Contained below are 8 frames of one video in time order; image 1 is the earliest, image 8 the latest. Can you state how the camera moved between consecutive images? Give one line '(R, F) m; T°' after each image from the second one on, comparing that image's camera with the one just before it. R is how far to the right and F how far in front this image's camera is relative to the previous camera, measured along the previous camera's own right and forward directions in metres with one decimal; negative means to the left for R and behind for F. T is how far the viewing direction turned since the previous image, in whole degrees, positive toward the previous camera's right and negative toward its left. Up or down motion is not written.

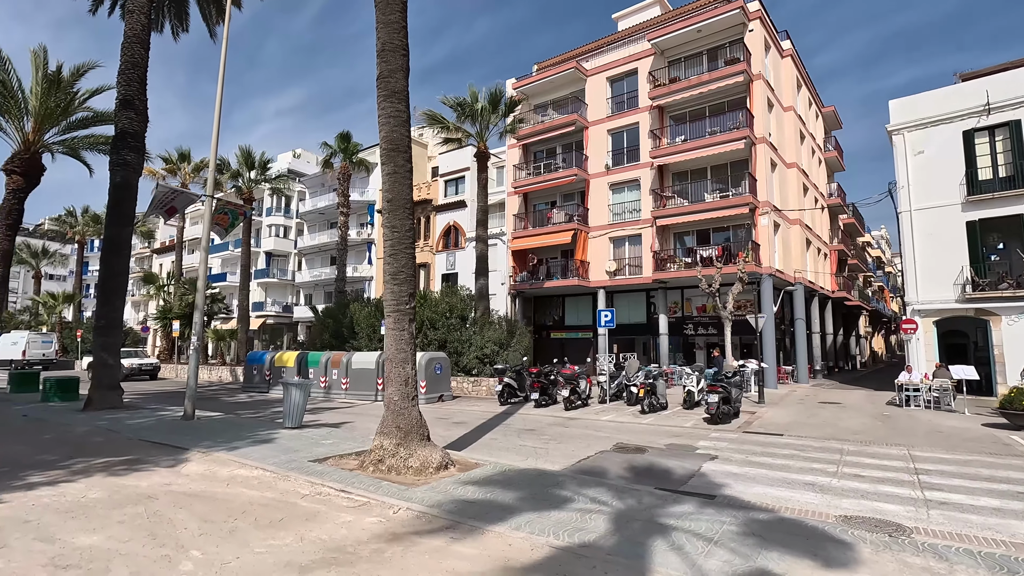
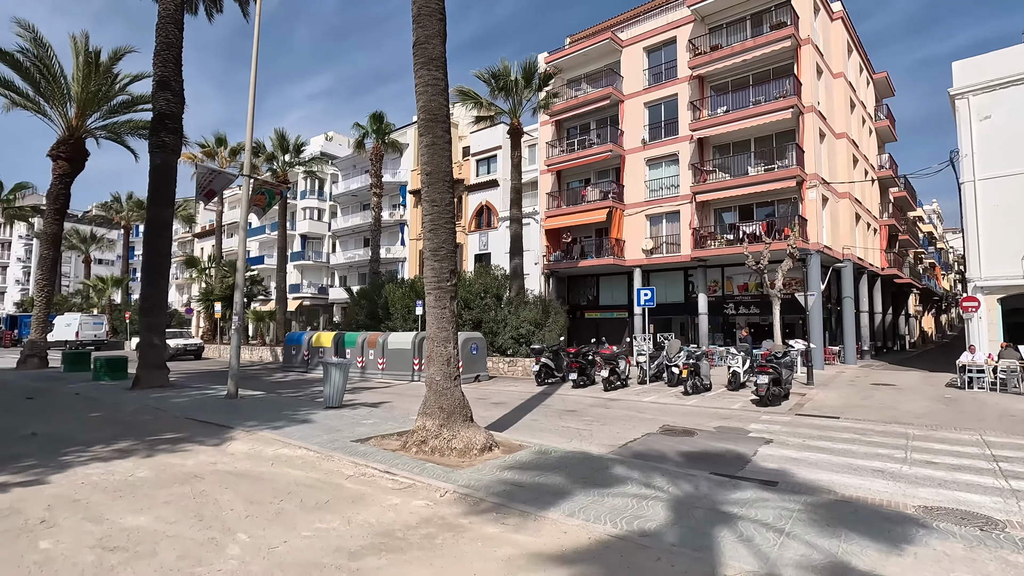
(-0.2, +0.3) m; -3°
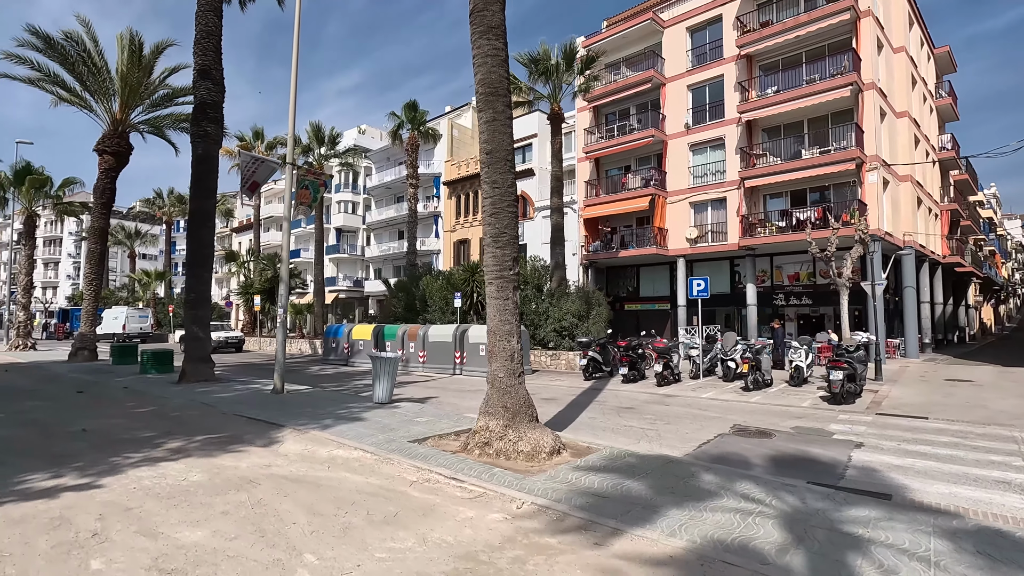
(-0.5, +0.6) m; -3°
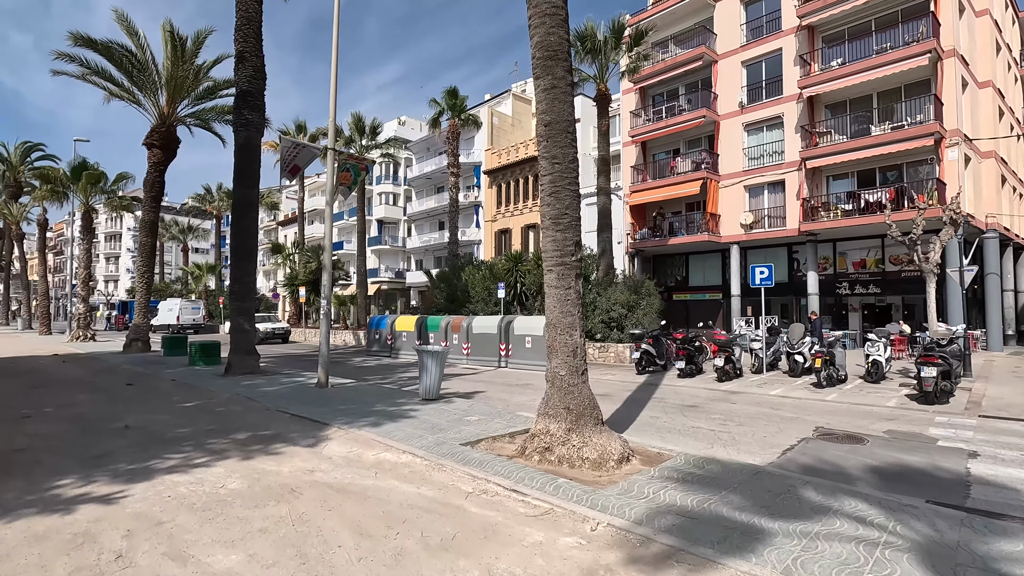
(-0.3, +0.7) m; -4°
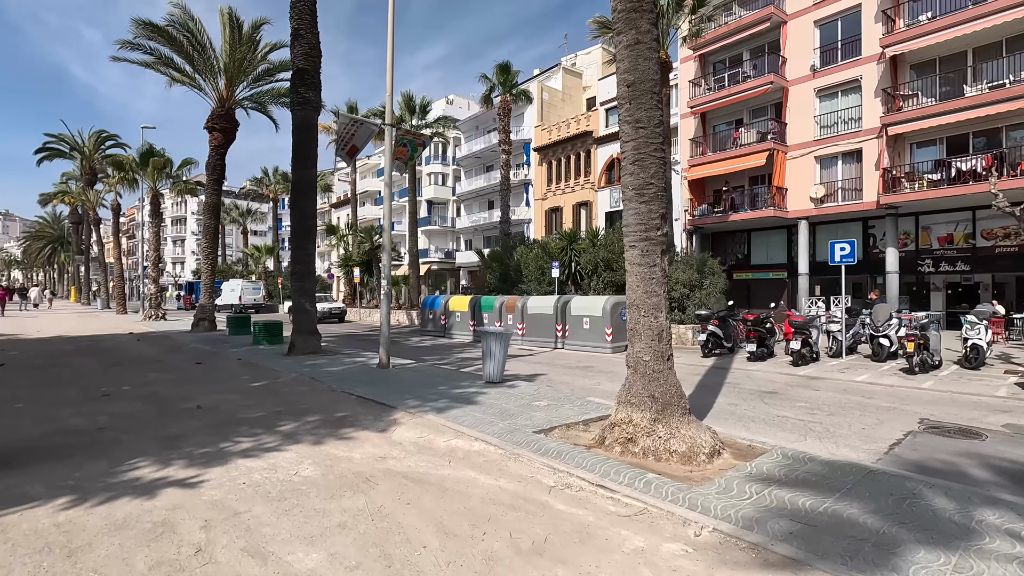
(-0.3, +0.4) m; -5°
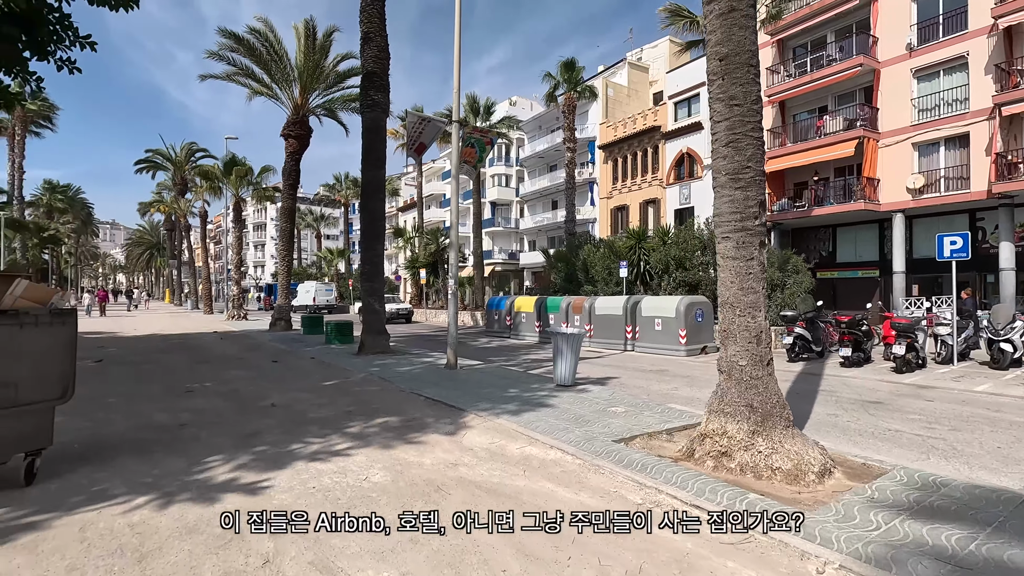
(-0.2, +0.4) m; -7°
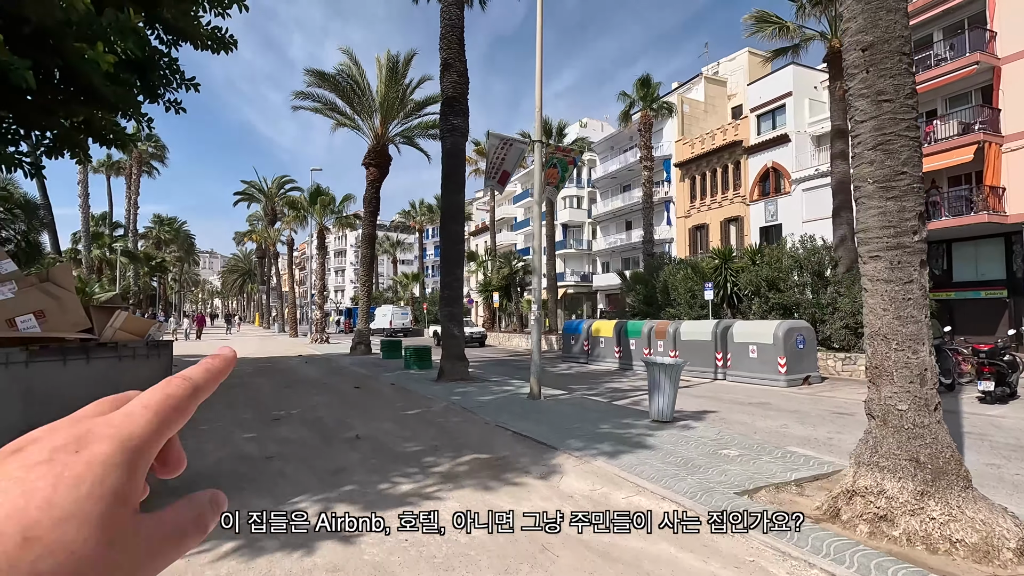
(-0.3, +0.5) m; -7°
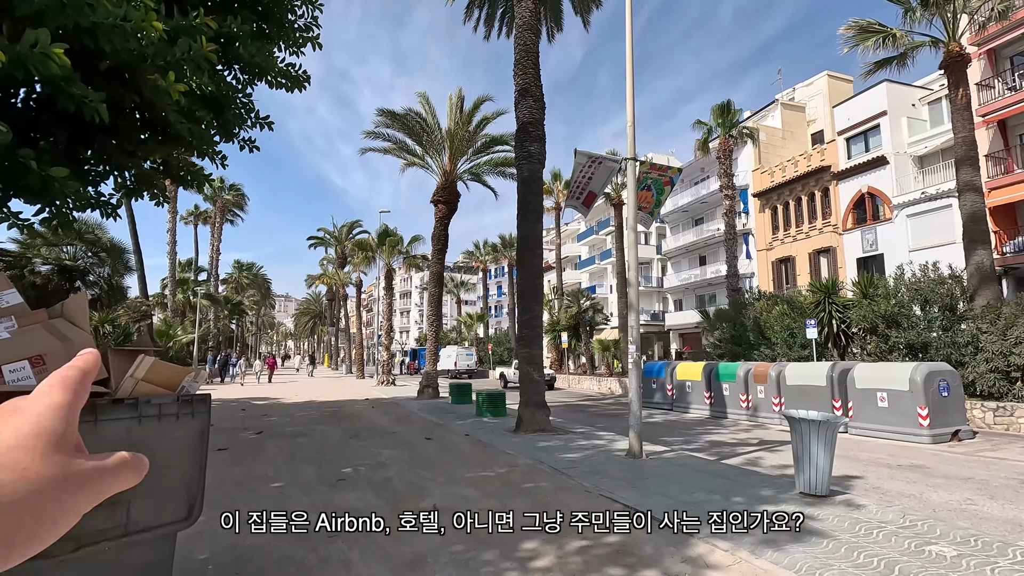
(-0.5, +1.2) m; -6°
